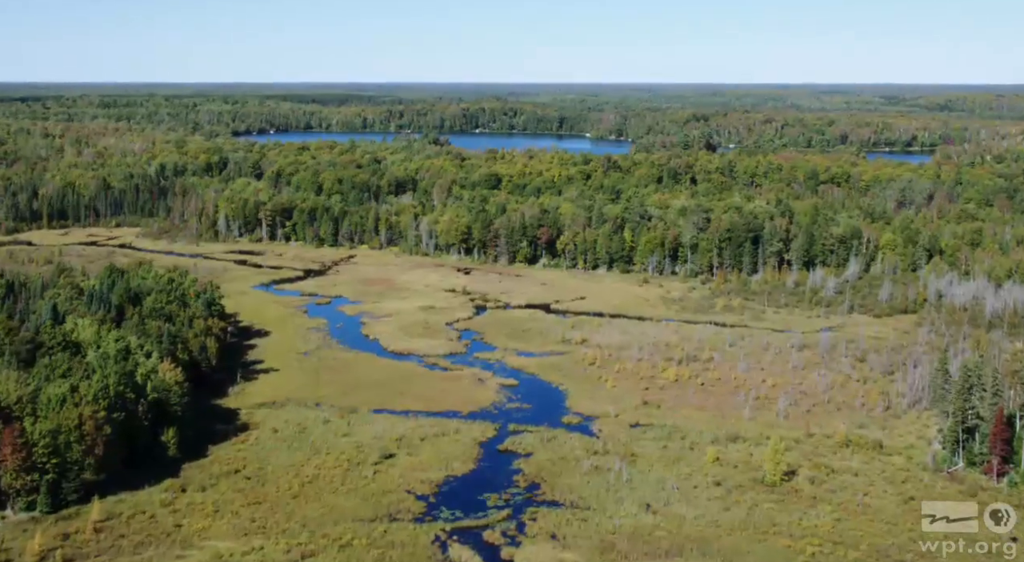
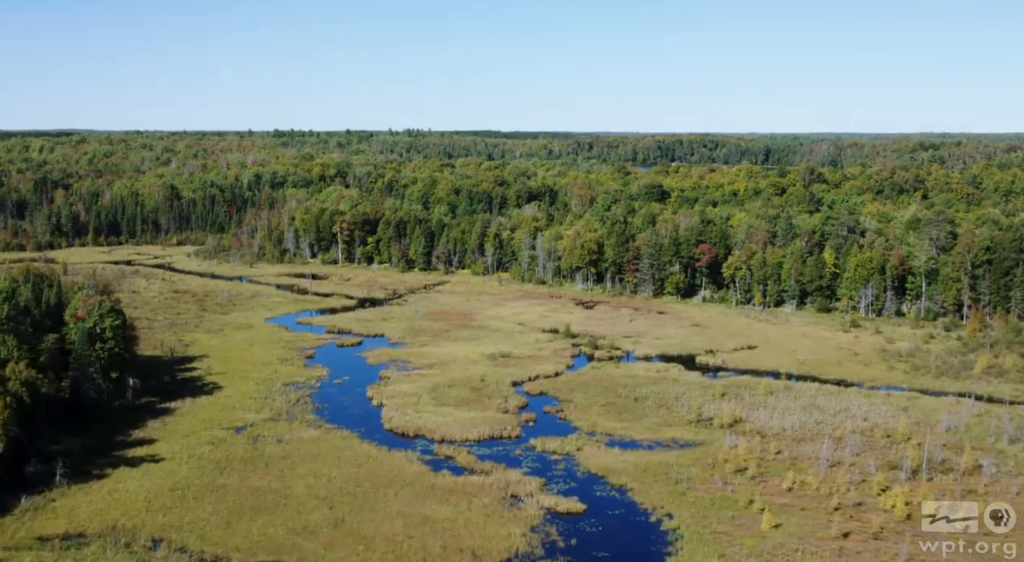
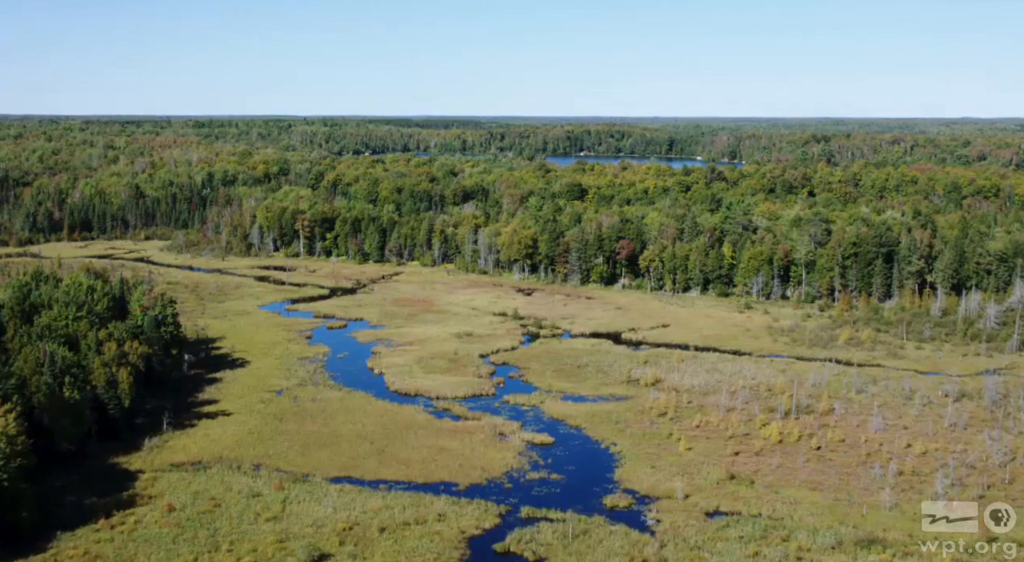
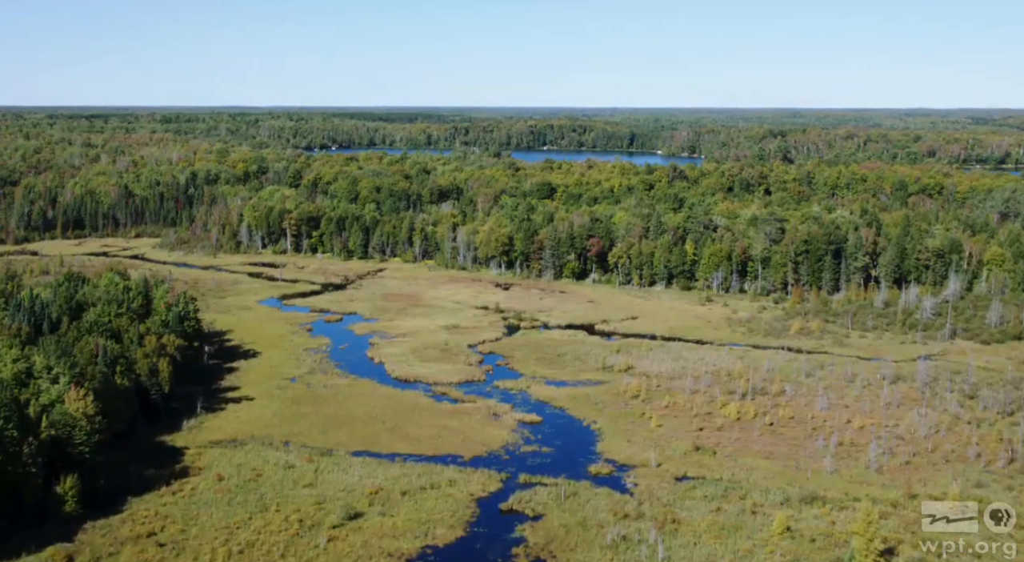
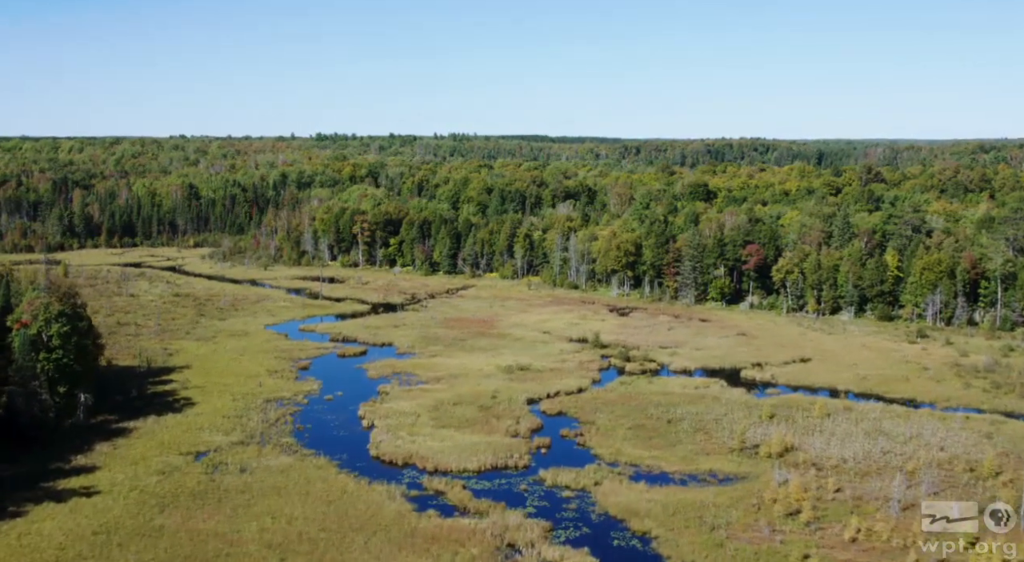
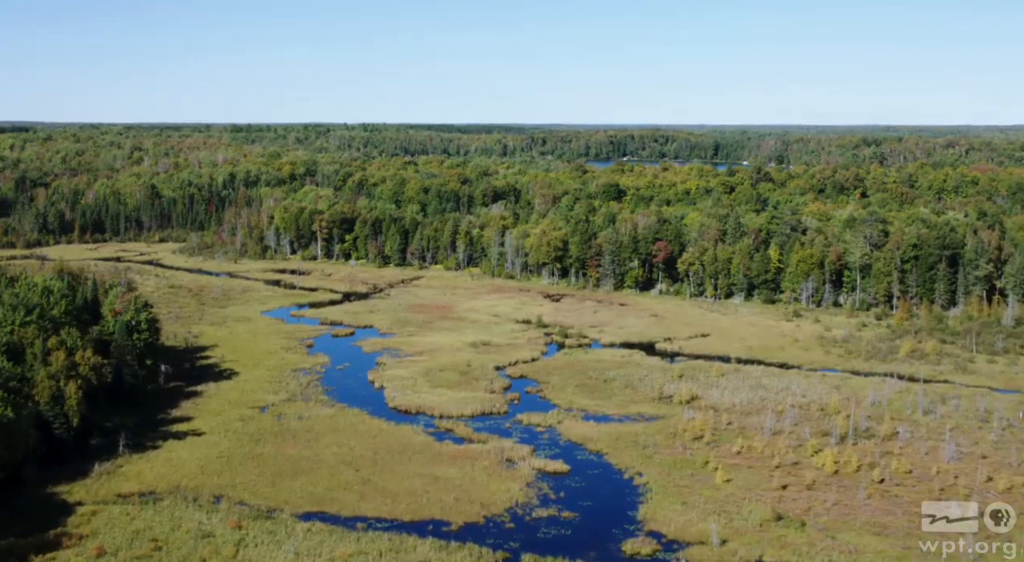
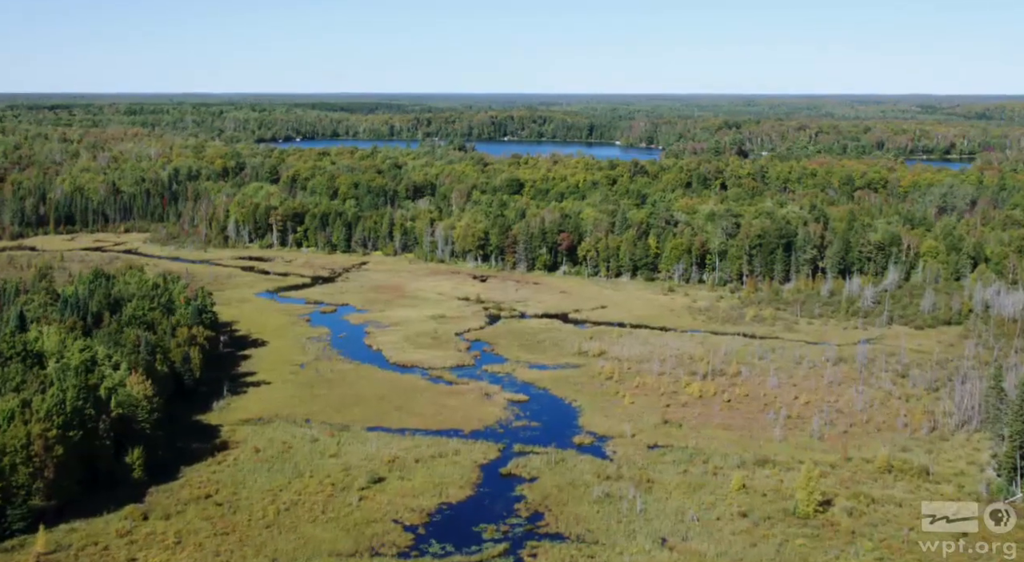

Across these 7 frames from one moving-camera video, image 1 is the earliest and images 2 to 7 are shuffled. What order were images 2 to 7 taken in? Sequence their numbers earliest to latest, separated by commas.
7, 4, 3, 6, 2, 5
